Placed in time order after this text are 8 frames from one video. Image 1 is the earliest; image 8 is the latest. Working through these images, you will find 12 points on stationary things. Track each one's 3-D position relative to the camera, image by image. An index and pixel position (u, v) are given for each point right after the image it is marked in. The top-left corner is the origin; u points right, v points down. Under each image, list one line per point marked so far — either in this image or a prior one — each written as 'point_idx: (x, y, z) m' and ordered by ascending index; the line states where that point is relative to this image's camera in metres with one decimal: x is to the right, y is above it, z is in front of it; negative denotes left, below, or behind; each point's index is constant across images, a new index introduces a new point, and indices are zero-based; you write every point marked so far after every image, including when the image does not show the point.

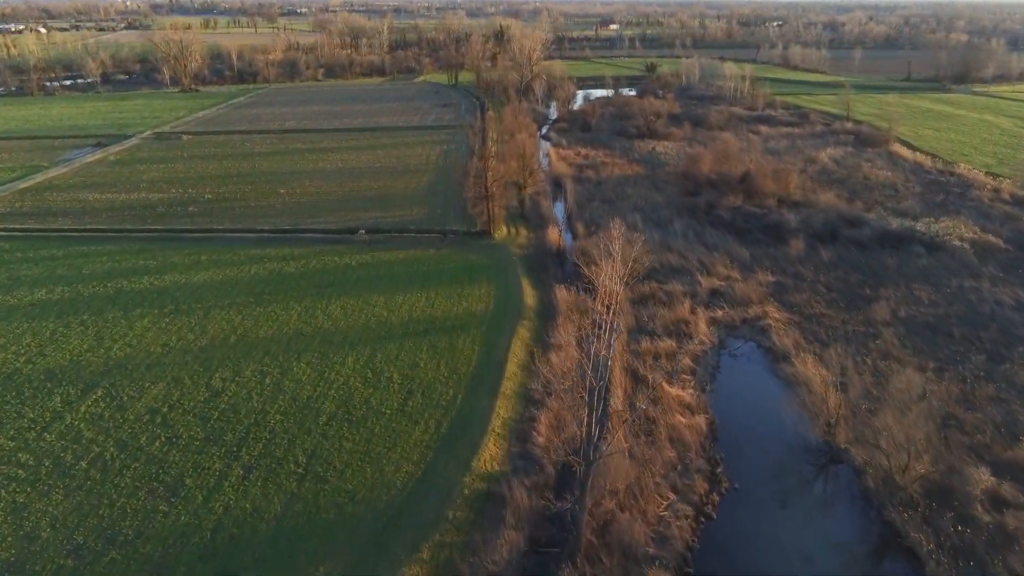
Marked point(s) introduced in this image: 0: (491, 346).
0: (-0.6, -1.8, +19.8) m
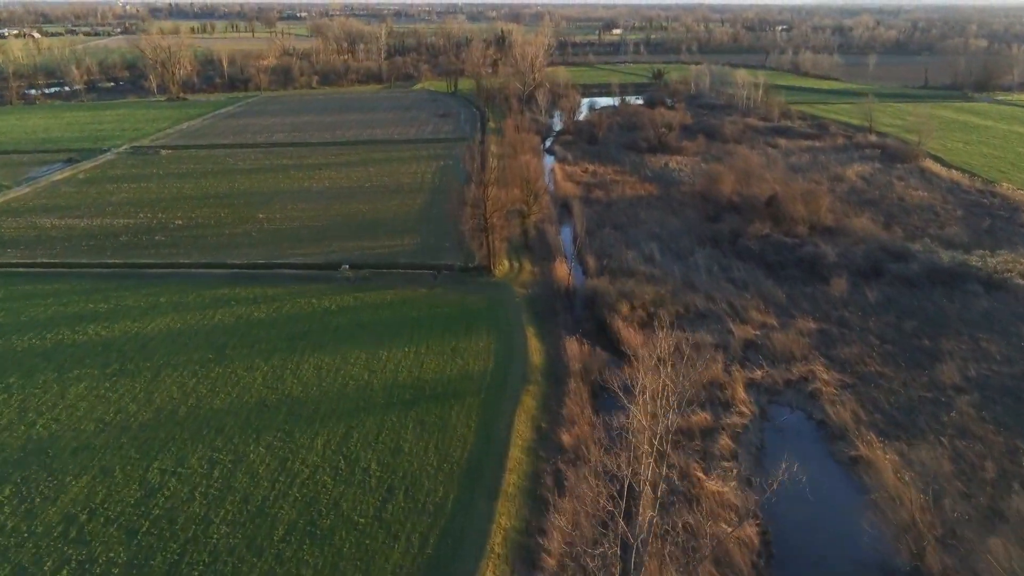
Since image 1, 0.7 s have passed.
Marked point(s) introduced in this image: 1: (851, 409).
0: (-0.6, -3.4, +16.5) m
1: (+8.9, -3.2, +17.3) m
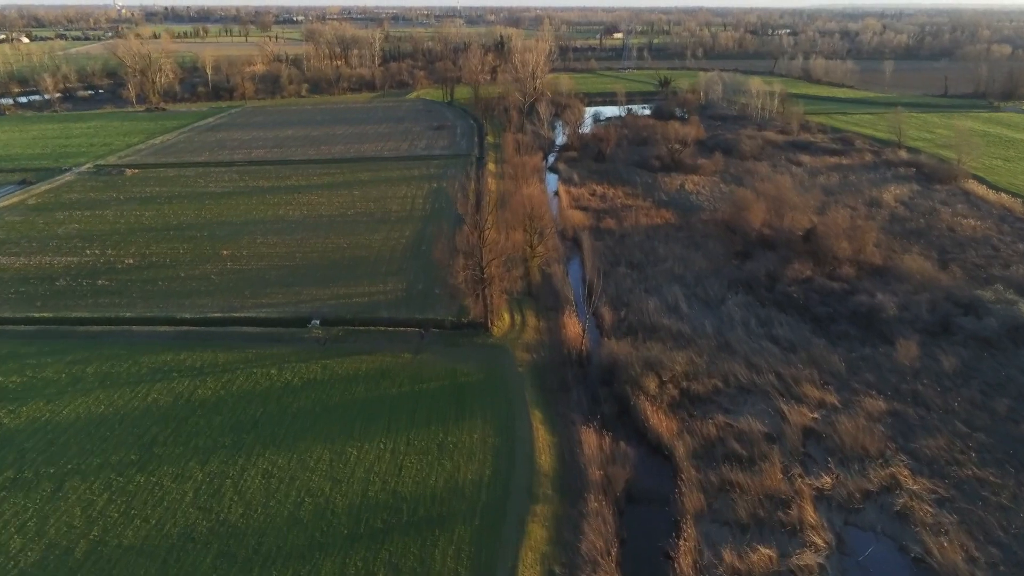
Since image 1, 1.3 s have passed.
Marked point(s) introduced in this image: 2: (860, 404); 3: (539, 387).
0: (-0.5, -5.3, +12.5) m
1: (+9.0, -5.1, +13.3) m
2: (+9.4, -3.1, +17.7) m
3: (+0.8, -2.8, +18.4) m
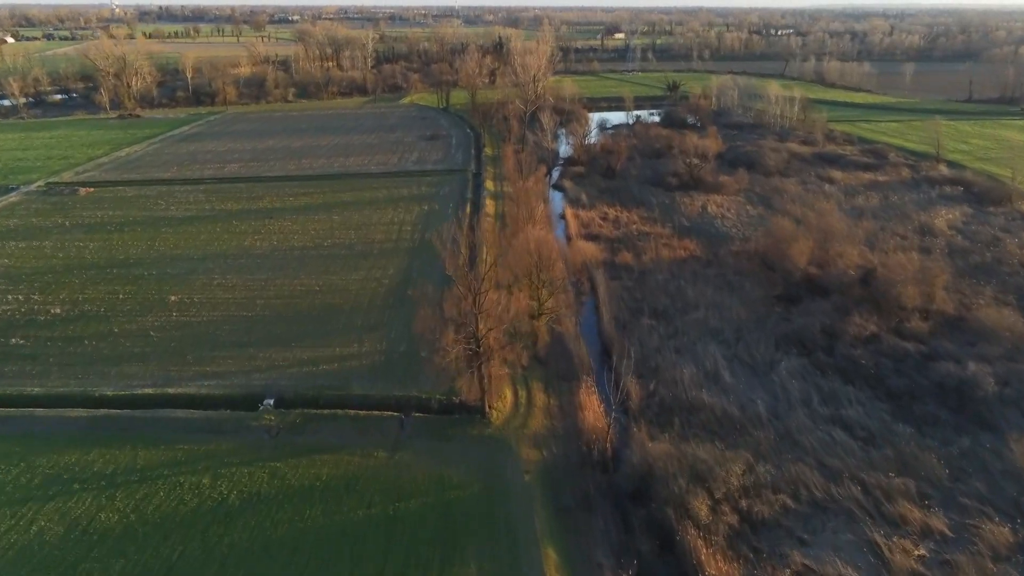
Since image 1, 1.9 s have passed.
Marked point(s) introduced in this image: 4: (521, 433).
0: (-0.4, -7.1, +8.1) m
1: (+9.1, -7.0, +8.9) m
2: (+9.5, -5.0, +13.3) m
3: (+0.9, -4.7, +14.1) m
4: (+0.2, -3.6, +16.1) m
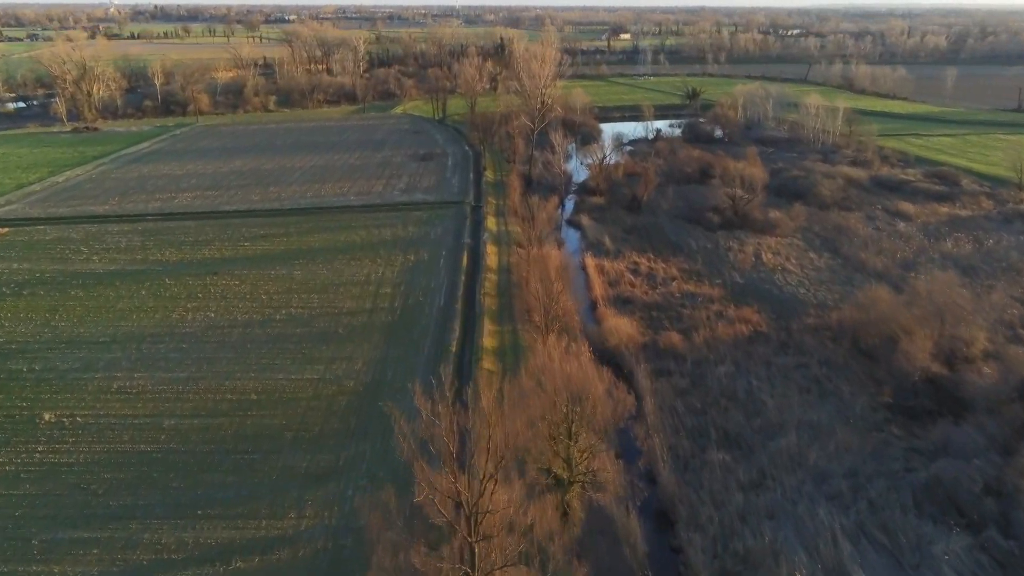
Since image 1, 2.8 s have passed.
0: (-0.1, -10.0, +1.4) m
1: (+9.4, -9.8, +2.2) m
2: (+9.8, -7.9, +6.6) m
3: (+1.2, -7.5, +7.3) m
4: (+0.5, -6.4, +9.4) m
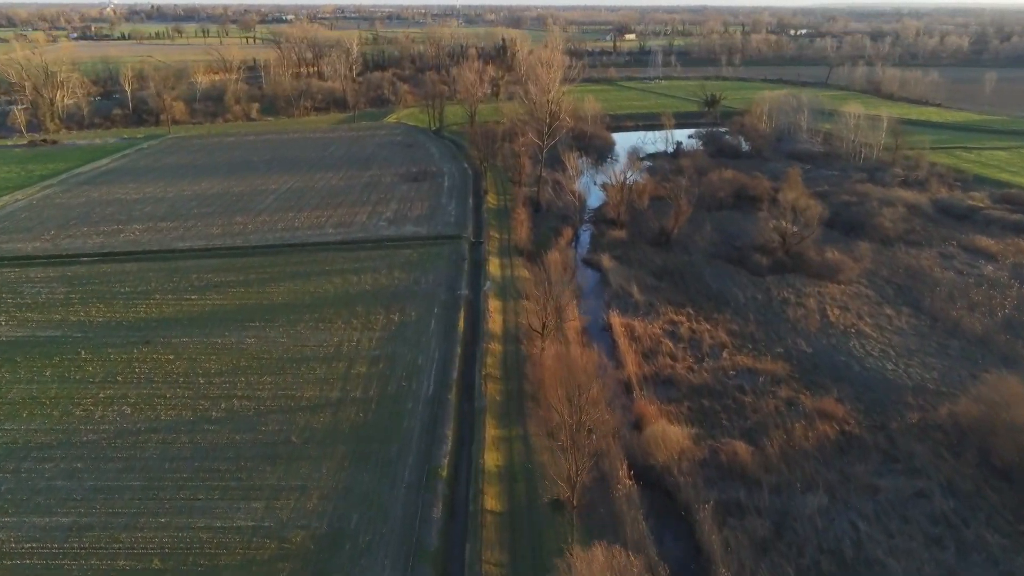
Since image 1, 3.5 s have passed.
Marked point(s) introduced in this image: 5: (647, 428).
0: (+0.2, -12.2, -3.9) m
1: (+9.6, -12.1, -3.0) m
2: (+10.0, -10.1, +1.3) m
3: (+1.4, -9.7, +2.1) m
4: (+0.8, -8.6, +4.1) m
5: (+3.4, -3.4, +15.9) m
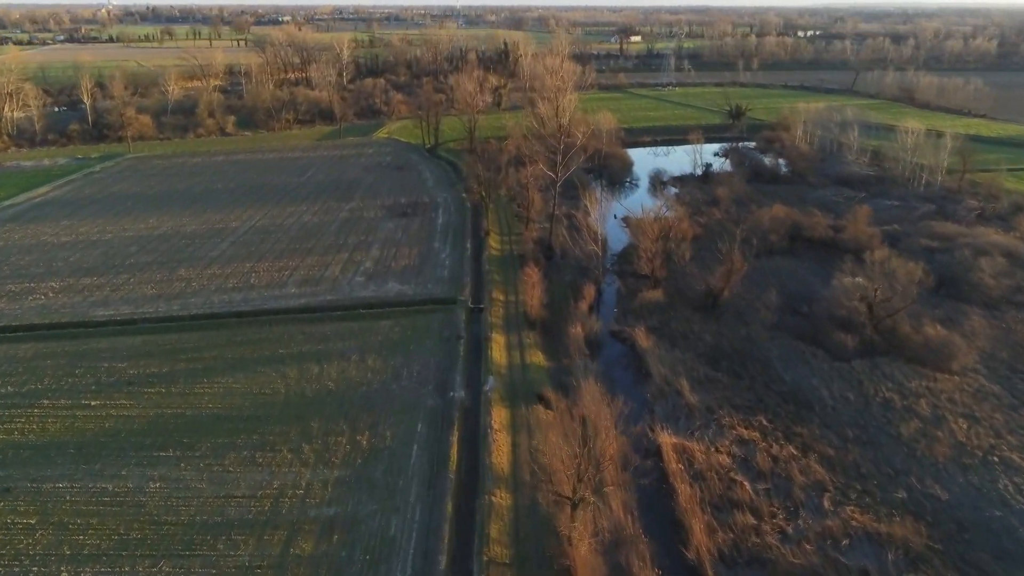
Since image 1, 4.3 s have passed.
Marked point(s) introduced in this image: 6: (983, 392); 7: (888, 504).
0: (+0.5, -14.9, -9.9) m
1: (+9.9, -14.7, -9.0) m
2: (+10.3, -12.7, -4.6) m
3: (+1.7, -12.4, -3.9) m
4: (+1.1, -11.3, -1.8) m
5: (+3.7, -6.1, +10.0) m
6: (+12.9, -3.0, +17.8) m
7: (+8.1, -4.7, +14.1) m
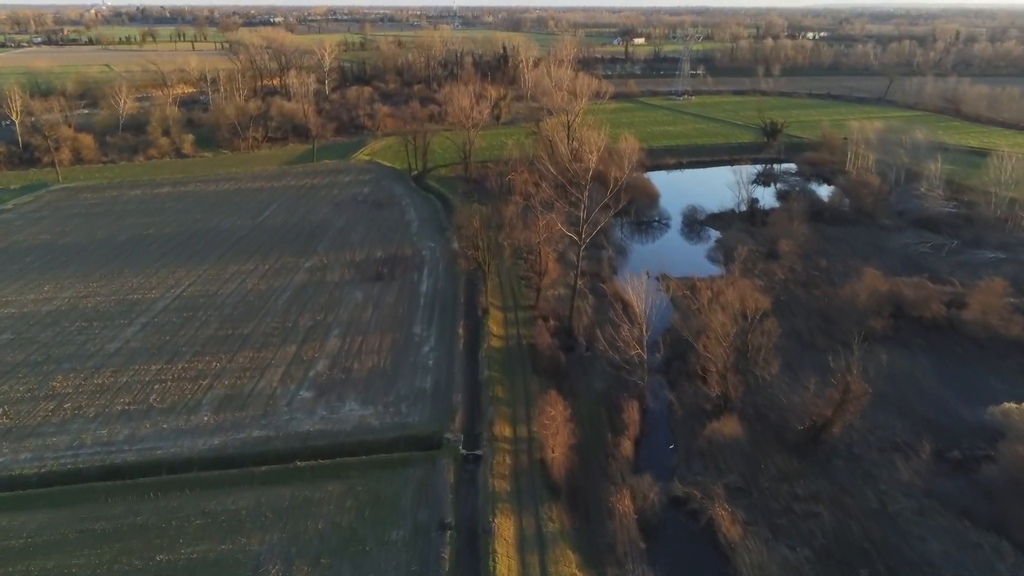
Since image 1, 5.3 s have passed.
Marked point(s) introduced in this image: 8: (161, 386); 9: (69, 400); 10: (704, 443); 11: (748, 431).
0: (+0.9, -18.0, -17.2) m
1: (+10.4, -17.8, -16.3) m
2: (+10.7, -15.8, -11.9) m
3: (+2.1, -15.5, -11.2) m
4: (+1.5, -14.4, -9.2) m
5: (+4.0, -9.2, +2.7) m
6: (+13.2, -6.1, +10.6) m
7: (+8.5, -7.8, +6.8) m
8: (-9.5, -2.7, +17.8) m
9: (-11.7, -2.9, +17.4) m
10: (+4.7, -3.7, +15.8) m
11: (+5.9, -3.5, +16.1) m
